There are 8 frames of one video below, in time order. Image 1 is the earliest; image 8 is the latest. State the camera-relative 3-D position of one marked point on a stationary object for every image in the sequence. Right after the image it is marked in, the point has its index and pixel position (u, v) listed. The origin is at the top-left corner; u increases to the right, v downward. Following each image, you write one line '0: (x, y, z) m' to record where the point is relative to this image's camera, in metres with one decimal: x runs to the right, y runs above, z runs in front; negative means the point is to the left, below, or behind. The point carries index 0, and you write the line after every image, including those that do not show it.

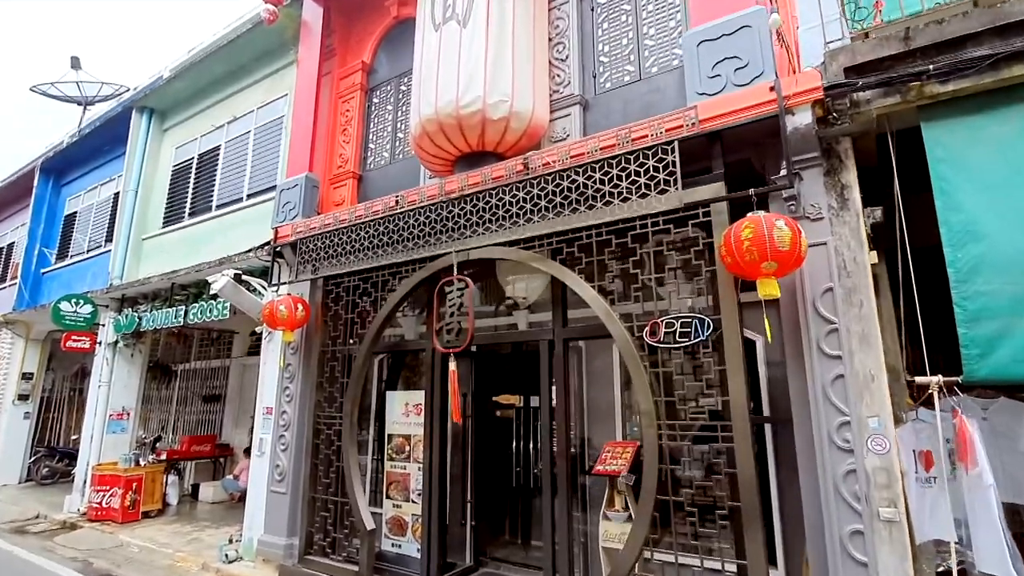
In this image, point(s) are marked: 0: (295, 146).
0: (-2.9, +1.9, +7.0) m
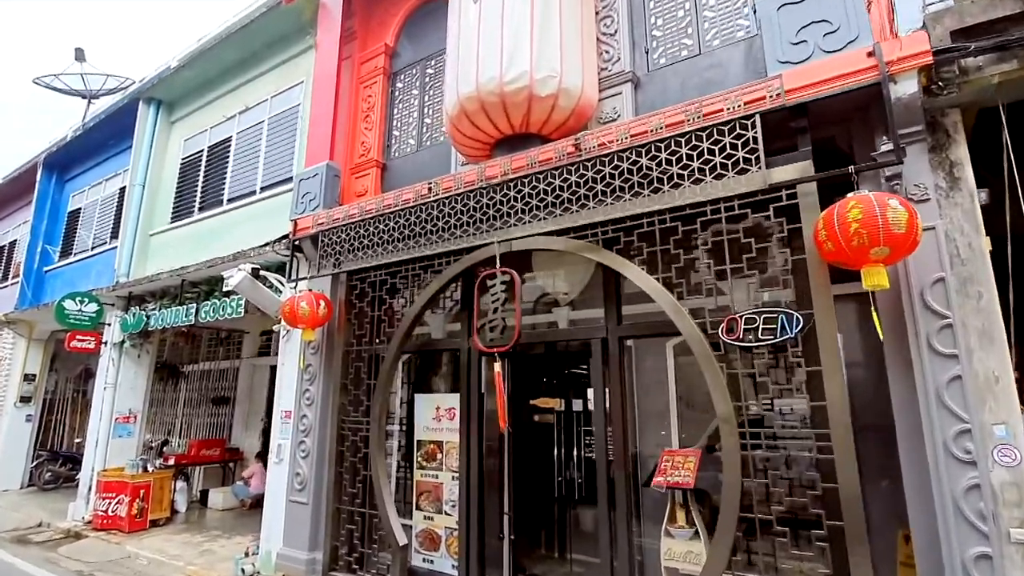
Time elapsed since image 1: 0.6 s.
0: (-2.5, +2.0, +6.6) m
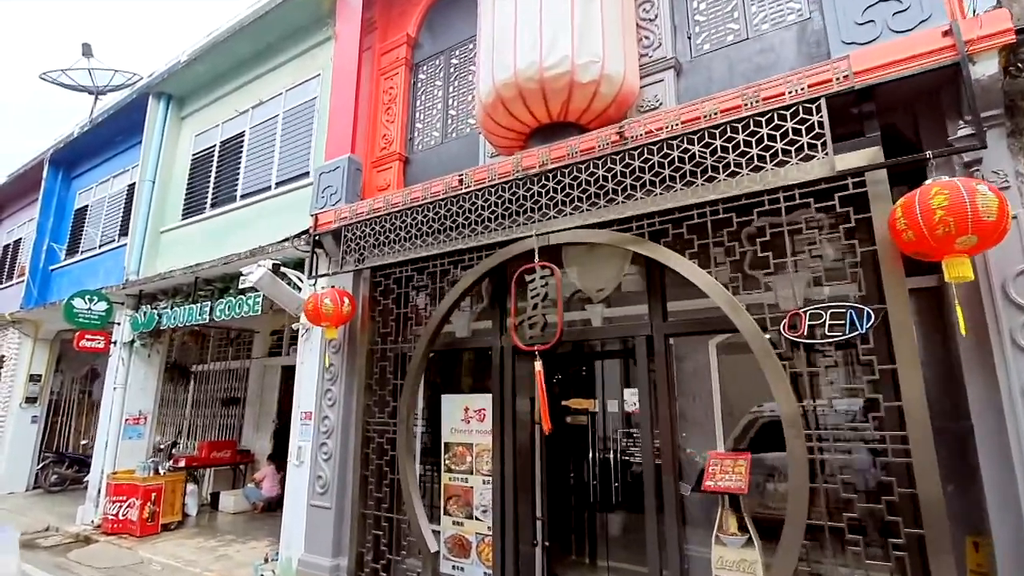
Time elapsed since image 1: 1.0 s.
0: (-2.2, +2.0, +6.4) m
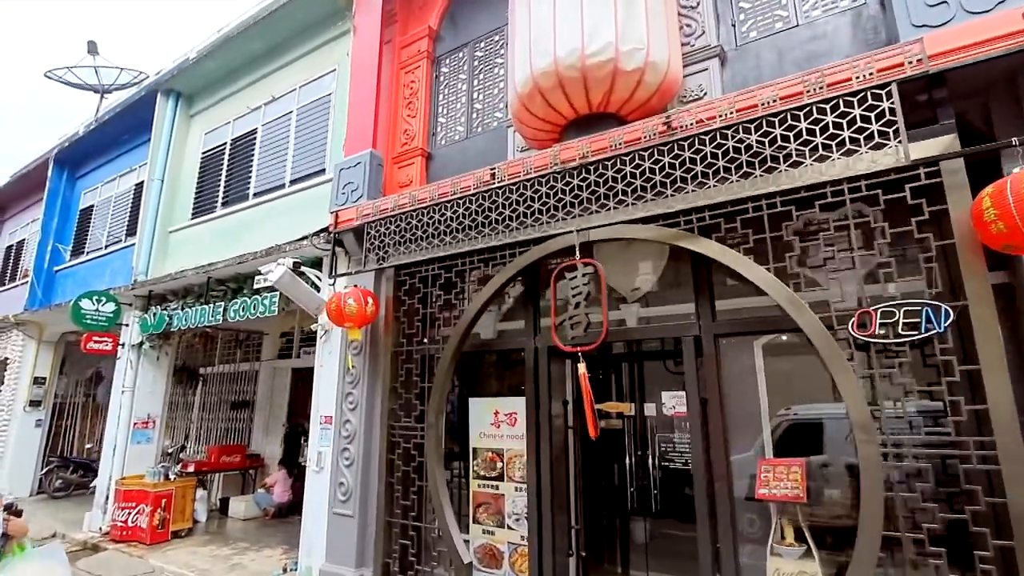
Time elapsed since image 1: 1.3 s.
0: (-1.9, +2.0, +6.2) m
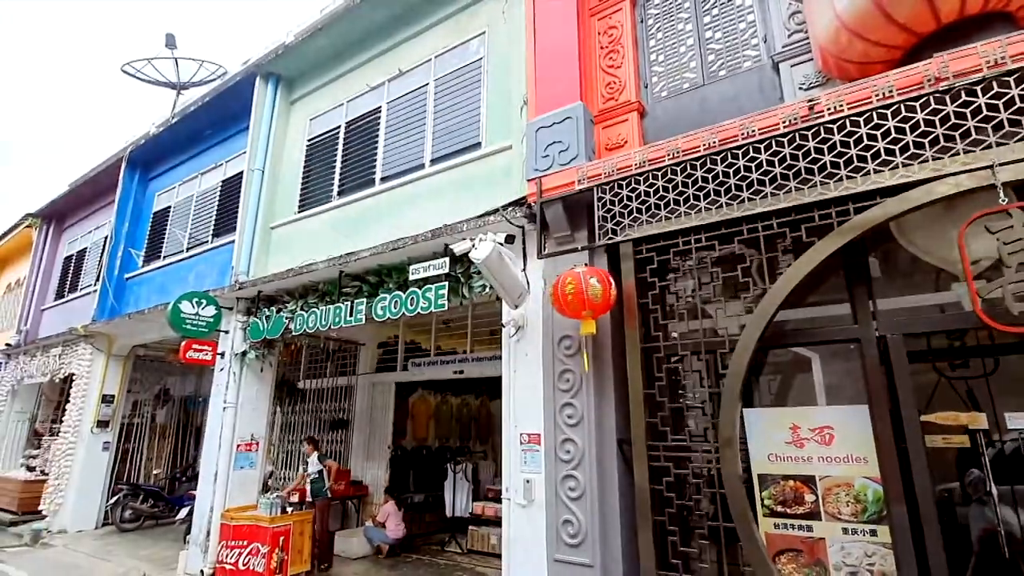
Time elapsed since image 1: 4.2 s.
0: (+0.3, +2.1, +5.2) m
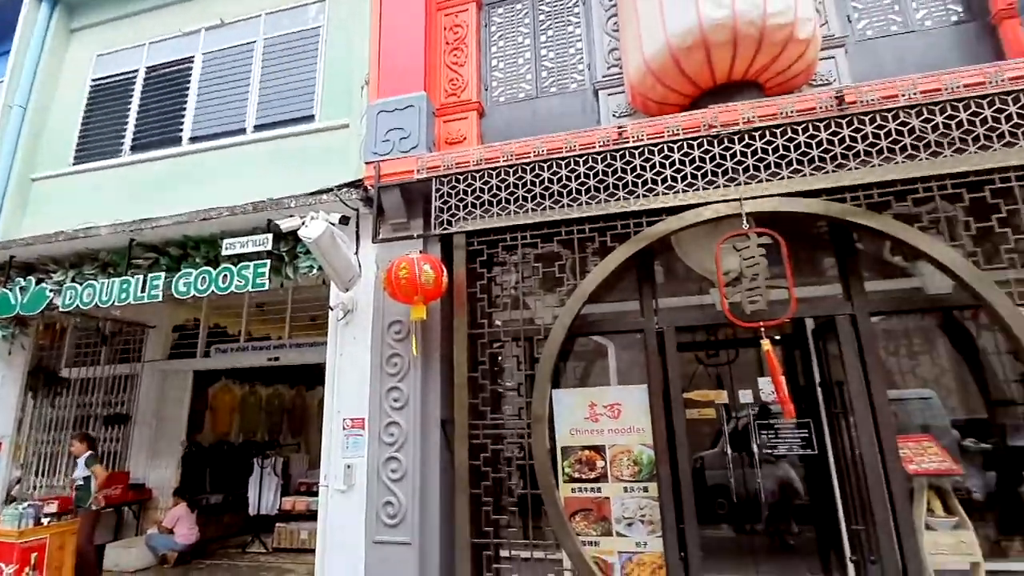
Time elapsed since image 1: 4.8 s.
0: (-1.3, +2.3, +5.1) m
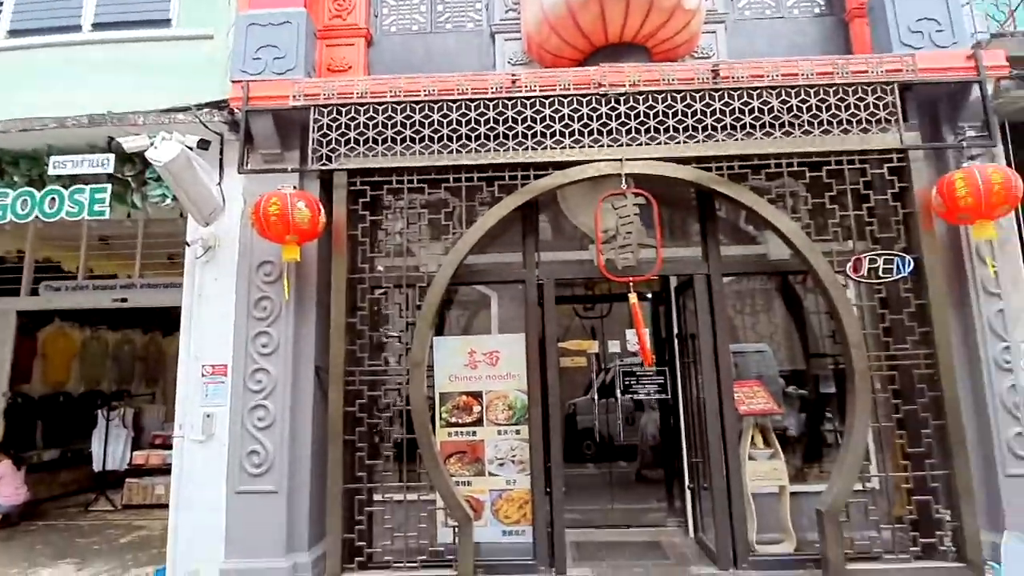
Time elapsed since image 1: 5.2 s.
0: (-2.2, +2.8, +4.5) m
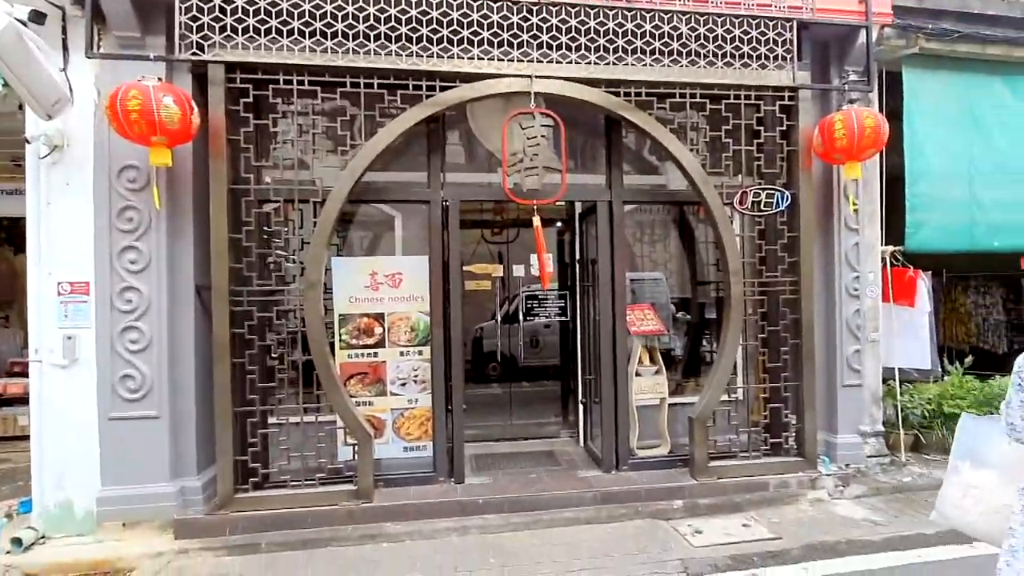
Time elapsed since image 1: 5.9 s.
0: (-2.9, +3.5, +3.6) m
